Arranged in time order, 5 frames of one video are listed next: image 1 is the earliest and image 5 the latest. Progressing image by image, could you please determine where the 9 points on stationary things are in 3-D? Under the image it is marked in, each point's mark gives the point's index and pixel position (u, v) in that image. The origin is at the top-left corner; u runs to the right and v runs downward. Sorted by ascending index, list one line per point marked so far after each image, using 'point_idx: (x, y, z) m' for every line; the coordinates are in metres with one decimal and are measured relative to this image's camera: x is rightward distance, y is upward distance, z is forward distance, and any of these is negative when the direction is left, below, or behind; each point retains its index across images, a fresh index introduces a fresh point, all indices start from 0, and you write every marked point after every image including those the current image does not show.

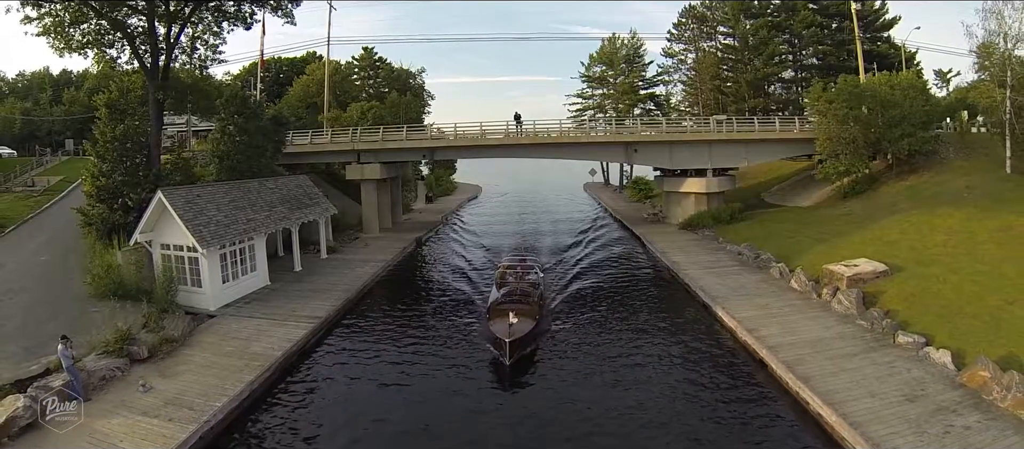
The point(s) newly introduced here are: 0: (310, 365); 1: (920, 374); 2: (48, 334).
0: (-5.9, -4.1, +17.2) m
1: (+10.0, -3.6, +14.7) m
2: (-14.5, -3.4, +18.6) m
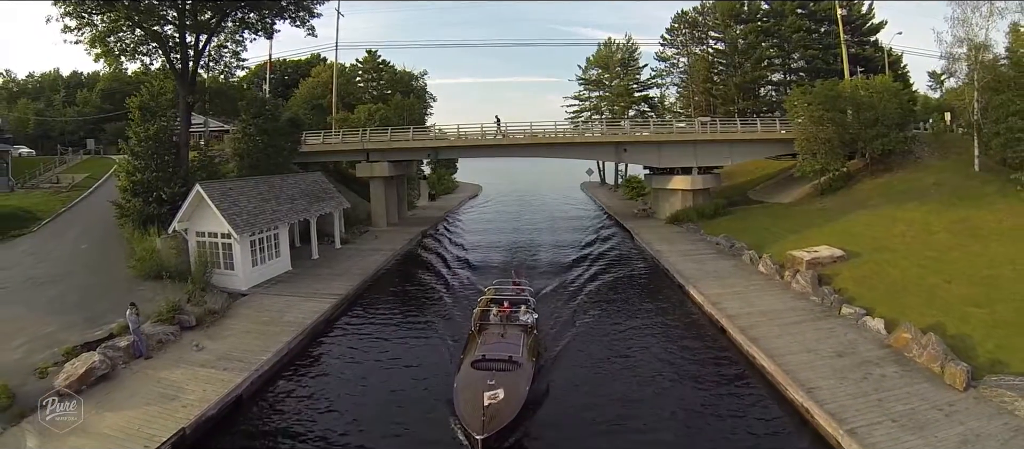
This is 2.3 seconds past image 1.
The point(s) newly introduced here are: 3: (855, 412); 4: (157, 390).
0: (-6.0, -3.6, +19.8) m
1: (+9.9, -3.2, +17.3) m
2: (-14.6, -3.0, +21.3) m
3: (+7.4, -4.0, +12.9) m
4: (-8.9, -4.2, +14.8) m
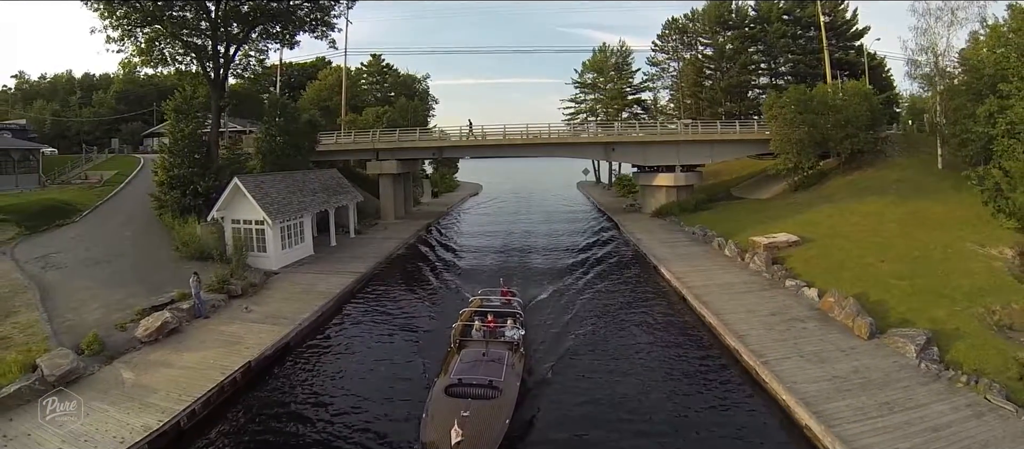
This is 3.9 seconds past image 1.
0: (-6.2, -3.1, +23.4) m
1: (+9.7, -2.7, +20.9) m
2: (-14.8, -2.4, +24.9) m
3: (+7.2, -3.4, +16.4) m
4: (-9.1, -3.6, +18.4) m
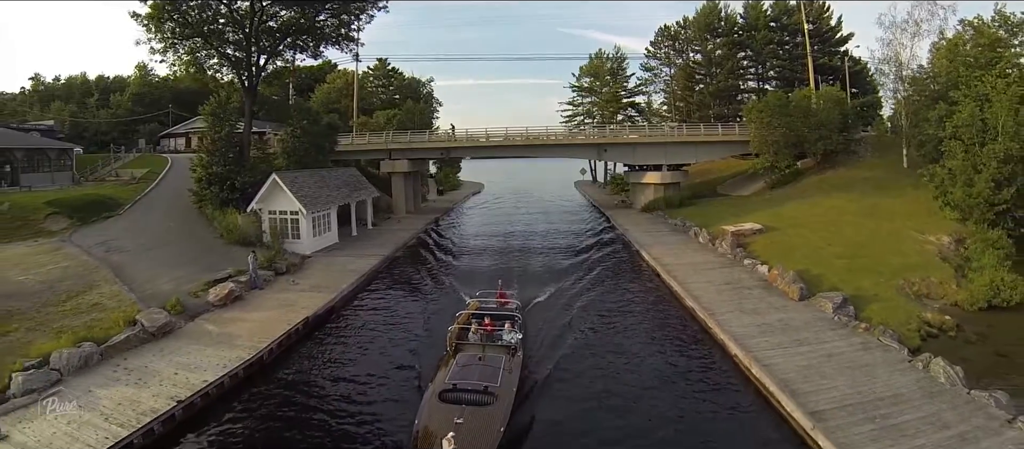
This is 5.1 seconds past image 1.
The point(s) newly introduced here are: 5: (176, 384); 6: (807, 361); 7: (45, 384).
0: (-6.1, -2.5, +27.6) m
1: (+9.9, -2.1, +25.1) m
2: (-14.7, -1.9, +29.1) m
3: (+7.4, -2.9, +20.7) m
4: (-9.0, -3.0, +22.6) m
5: (-9.1, -4.4, +16.3) m
6: (+7.6, -3.5, +15.4) m
7: (-13.0, -4.5, +16.5) m
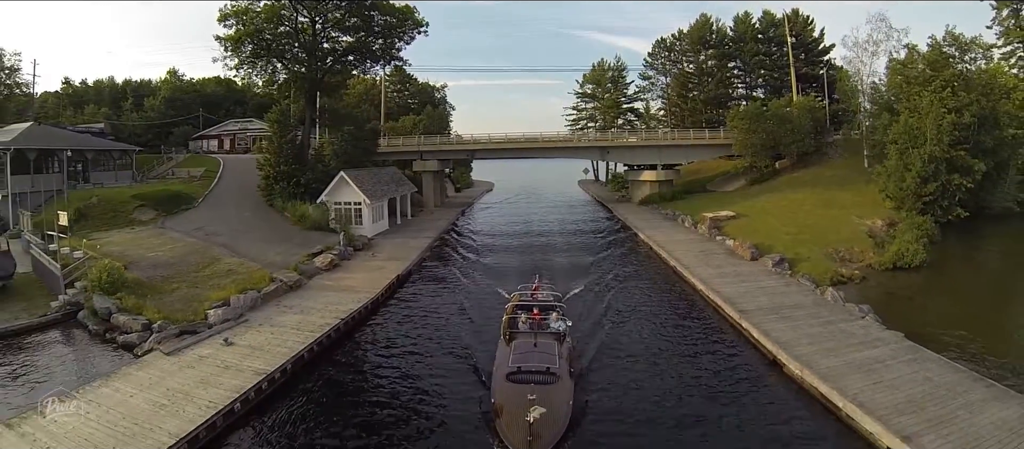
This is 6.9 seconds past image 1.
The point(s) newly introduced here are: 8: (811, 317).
0: (-4.5, -1.7, +35.4) m
1: (+11.4, -1.3, +32.9) m
2: (-13.1, -1.0, +36.8) m
3: (+9.0, -2.1, +28.5) m
4: (-7.4, -2.2, +30.4) m
5: (-7.5, -3.6, +24.1) m
6: (+9.2, -2.7, +23.3) m
7: (-11.4, -3.7, +24.2) m
8: (+10.0, -3.1, +19.8) m
